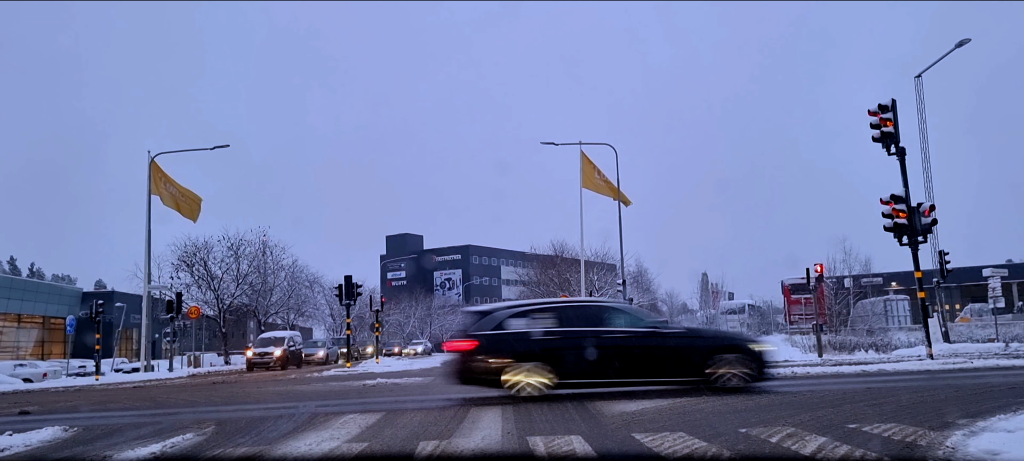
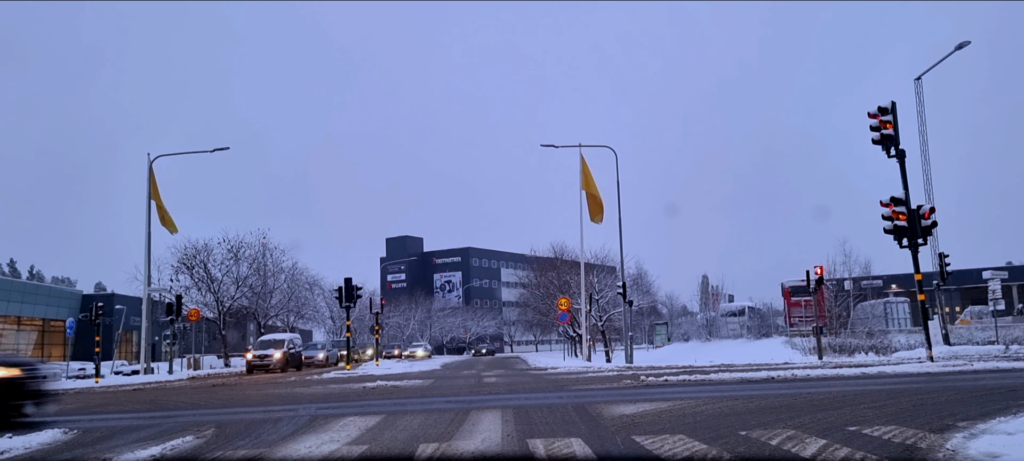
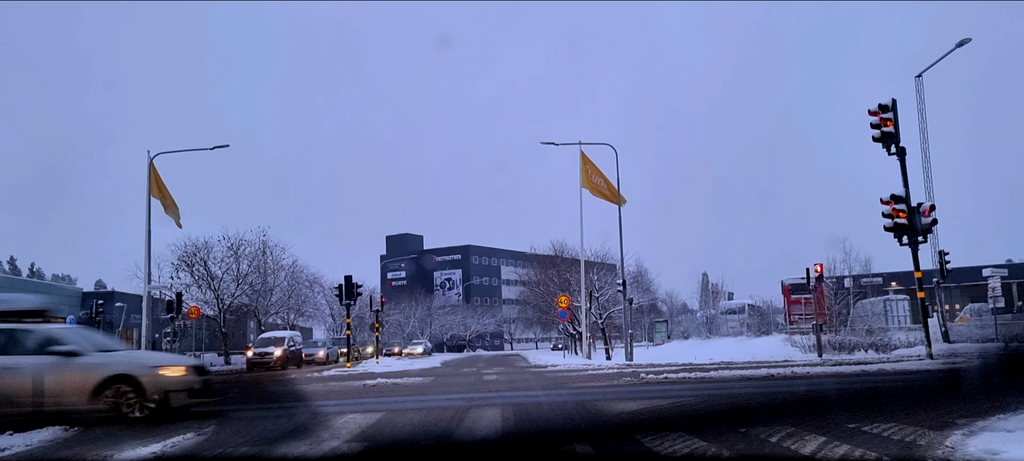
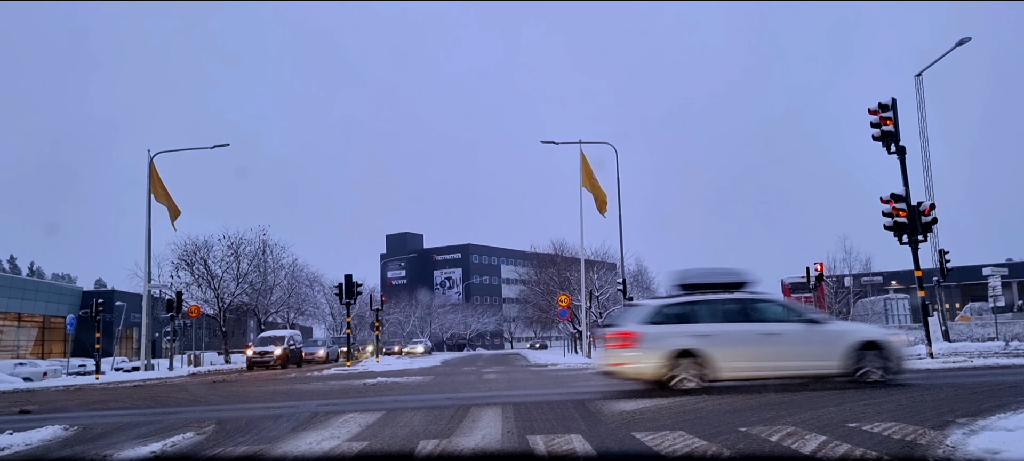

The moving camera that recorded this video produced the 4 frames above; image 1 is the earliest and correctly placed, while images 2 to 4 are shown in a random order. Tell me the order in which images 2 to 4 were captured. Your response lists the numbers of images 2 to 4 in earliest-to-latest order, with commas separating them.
3, 4, 2
